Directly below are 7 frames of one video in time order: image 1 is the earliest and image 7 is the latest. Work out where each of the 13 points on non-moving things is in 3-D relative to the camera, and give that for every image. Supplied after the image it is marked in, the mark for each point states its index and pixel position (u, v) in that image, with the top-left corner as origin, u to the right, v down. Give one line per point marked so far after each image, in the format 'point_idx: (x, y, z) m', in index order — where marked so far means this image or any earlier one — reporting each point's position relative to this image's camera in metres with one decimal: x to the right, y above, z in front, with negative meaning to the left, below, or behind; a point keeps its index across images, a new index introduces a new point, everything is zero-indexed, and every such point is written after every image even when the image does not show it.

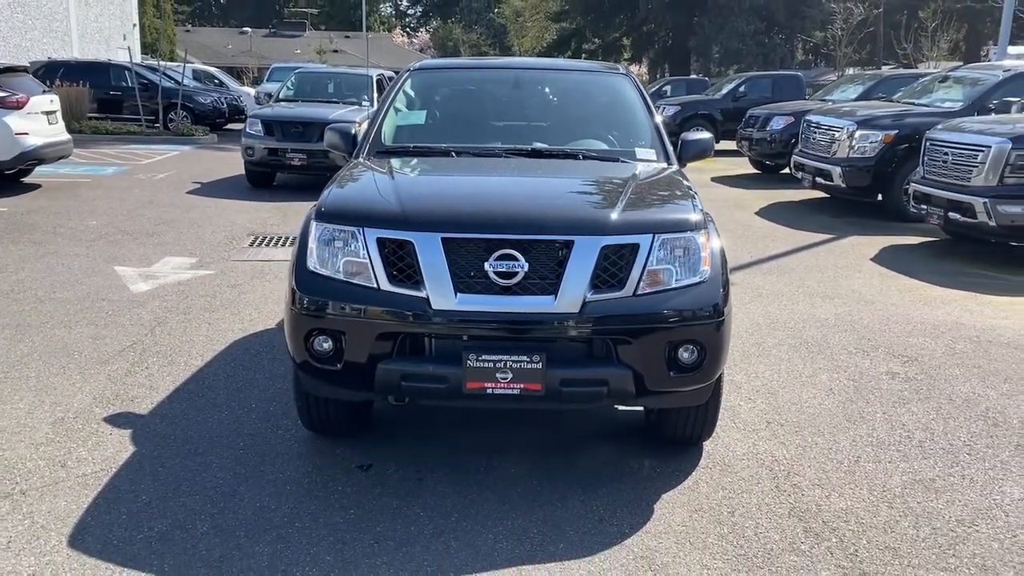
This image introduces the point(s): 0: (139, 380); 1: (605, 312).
0: (-2.3, -0.6, +5.5) m
1: (+0.4, -0.1, +3.8) m
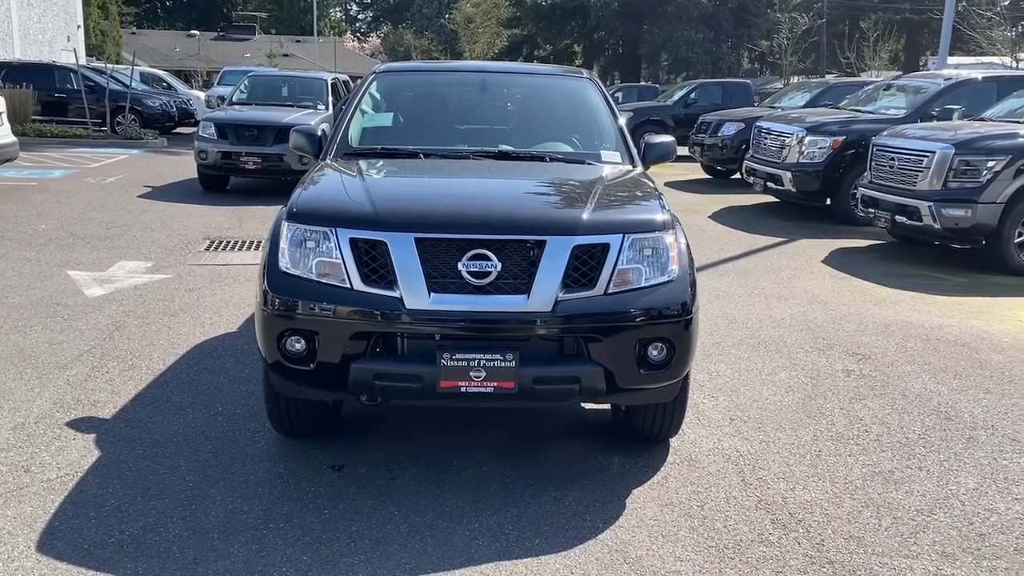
0: (-2.5, -0.6, +5.4) m
1: (+0.3, -0.1, +3.9) m
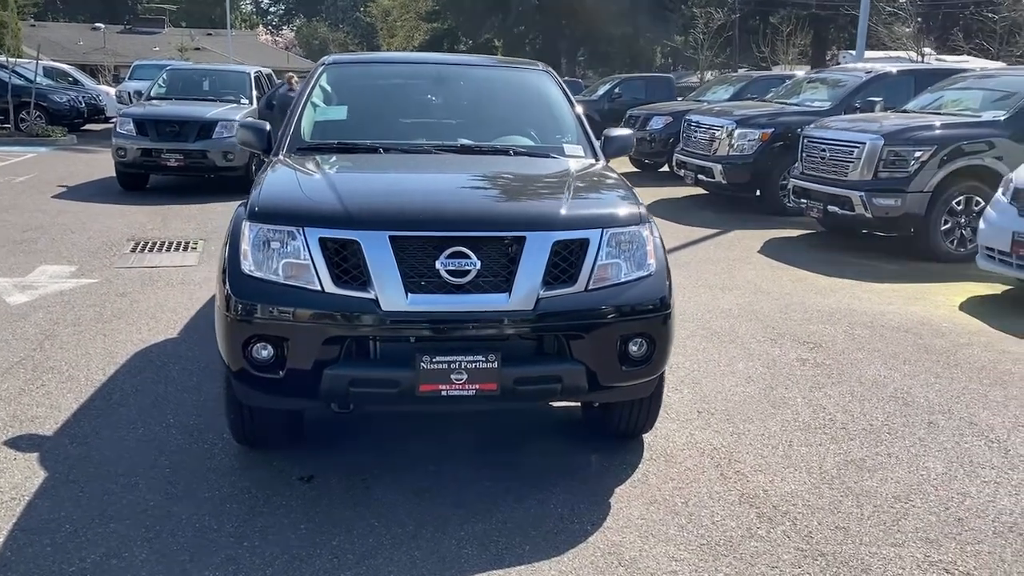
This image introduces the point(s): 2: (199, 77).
0: (-2.7, -0.6, +5.1) m
1: (+0.2, -0.1, +3.8) m
2: (-5.4, +3.6, +15.3) m
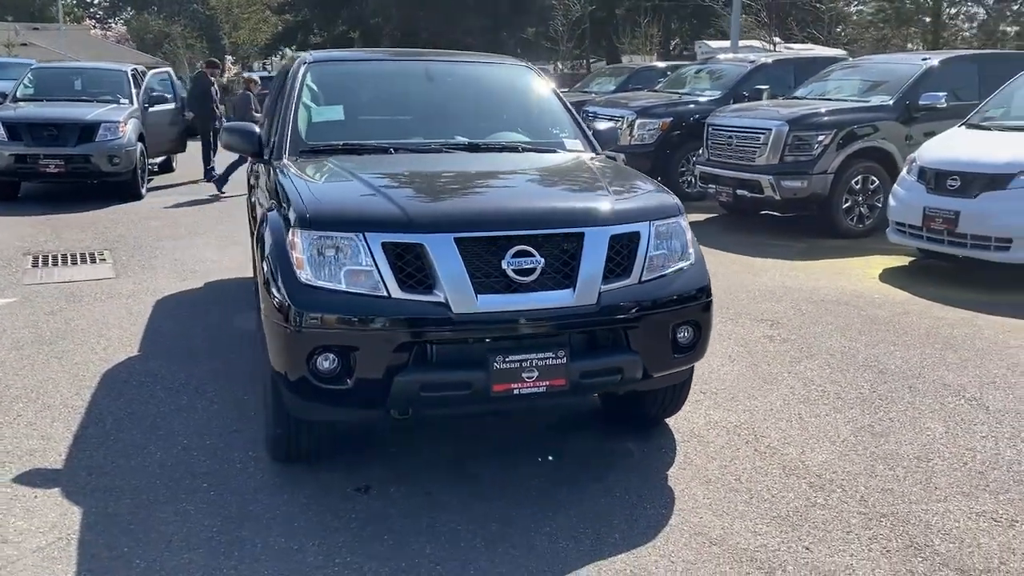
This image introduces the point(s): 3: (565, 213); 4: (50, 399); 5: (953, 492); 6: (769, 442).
0: (-2.6, -0.7, +4.7) m
1: (+0.5, -0.1, +3.9) m
2: (-7.1, +3.4, +14.3) m
3: (+0.2, +0.3, +3.9) m
4: (-2.7, -0.6, +5.2) m
5: (+2.0, -0.9, +4.0) m
6: (+1.3, -0.8, +4.6) m
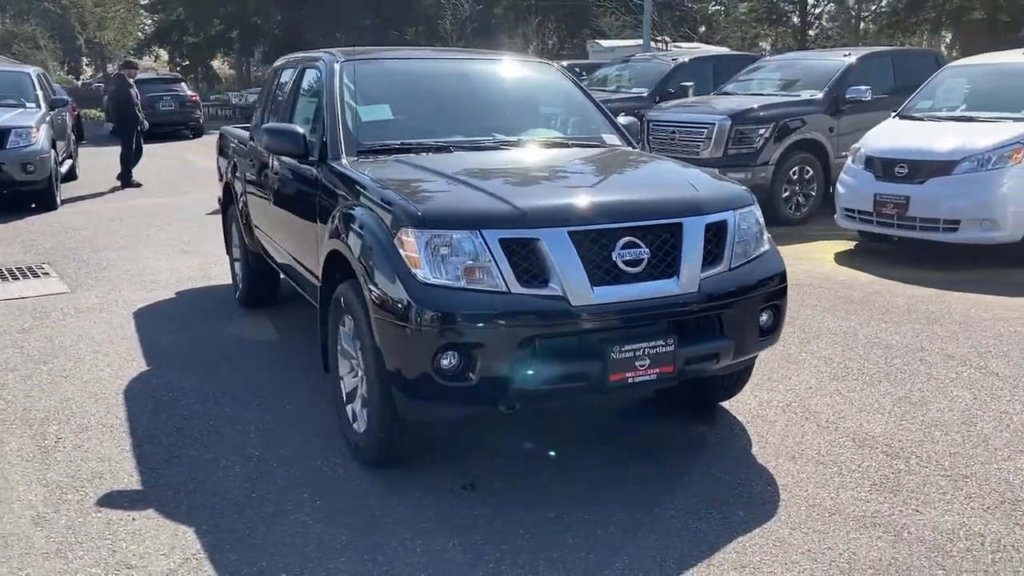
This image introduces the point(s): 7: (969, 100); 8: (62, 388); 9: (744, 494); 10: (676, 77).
0: (-2.2, -0.8, +4.4) m
1: (+0.9, 0.0, +4.0) m
2: (-8.1, +3.1, +13.3) m
3: (+0.7, +0.4, +4.0) m
4: (-2.3, -0.7, +4.9) m
5: (+2.4, -0.8, +4.3) m
6: (+1.7, -0.7, +4.8) m
7: (+5.0, +2.1, +9.9) m
8: (-2.7, -0.6, +5.4) m
9: (+1.0, -0.9, +3.9) m
10: (+2.7, +3.5, +14.8) m
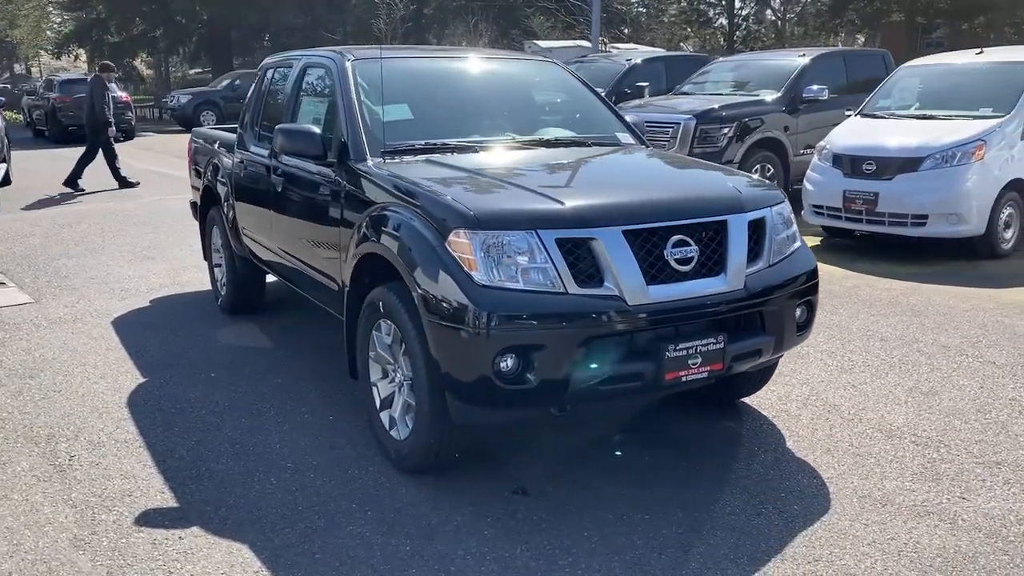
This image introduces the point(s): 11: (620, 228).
0: (-2.0, -0.9, +4.2) m
1: (+1.1, 0.0, +4.0) m
2: (-8.7, +3.0, +12.6) m
3: (+0.9, +0.4, +4.0) m
4: (-2.2, -0.8, +4.6) m
5: (+2.6, -0.8, +4.5) m
6: (+1.8, -0.7, +4.9) m
7: (+4.7, +2.2, +10.2) m
8: (-2.6, -0.7, +5.1) m
9: (+1.2, -0.9, +3.9) m
10: (+2.0, +3.6, +14.9) m
11: (+0.4, +0.2, +3.7) m
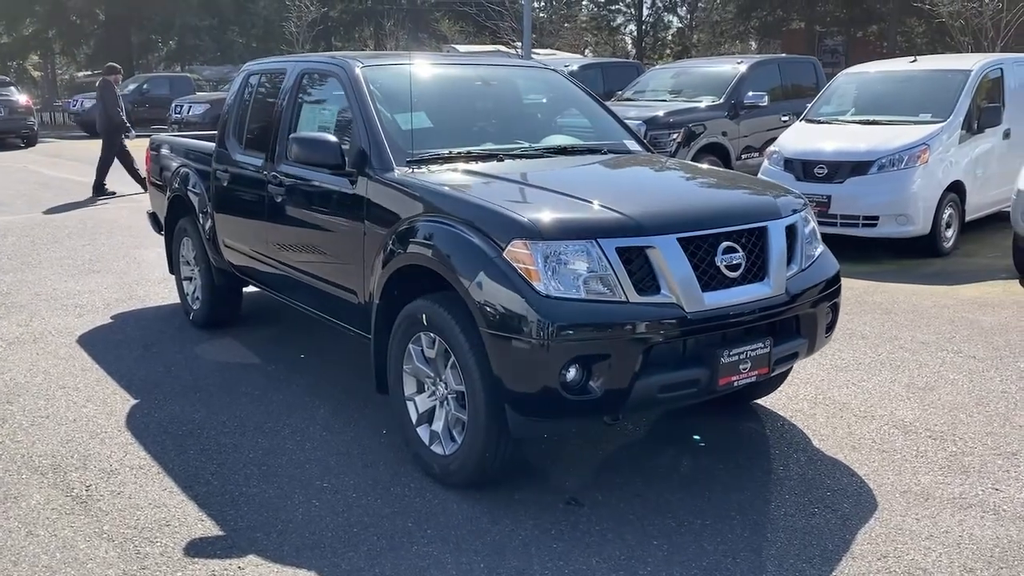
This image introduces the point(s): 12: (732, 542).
0: (-1.7, -0.9, +3.9) m
1: (+1.3, 0.0, +4.1) m
2: (-9.4, +2.7, +11.6) m
3: (+1.1, +0.4, +4.0) m
4: (-2.0, -0.9, +4.4) m
5: (+2.8, -0.7, +4.7) m
6: (+2.0, -0.7, +5.1) m
7: (+4.2, +2.2, +10.6) m
8: (-2.5, -0.8, +4.8) m
9: (+1.5, -0.9, +4.0) m
10: (+0.9, +3.5, +15.1) m
11: (+0.7, +0.2, +3.7) m
12: (+0.9, -1.0, +3.5) m
